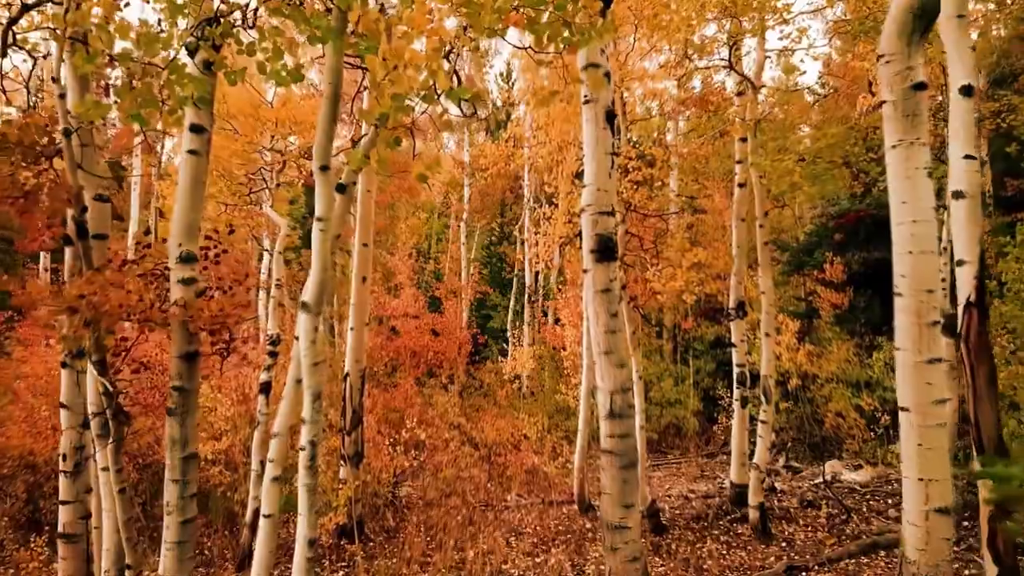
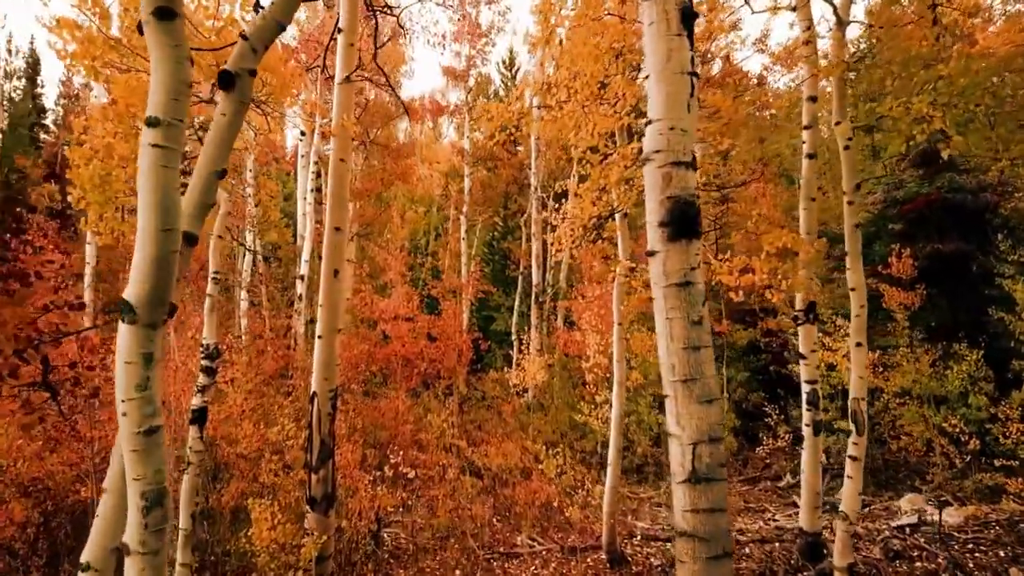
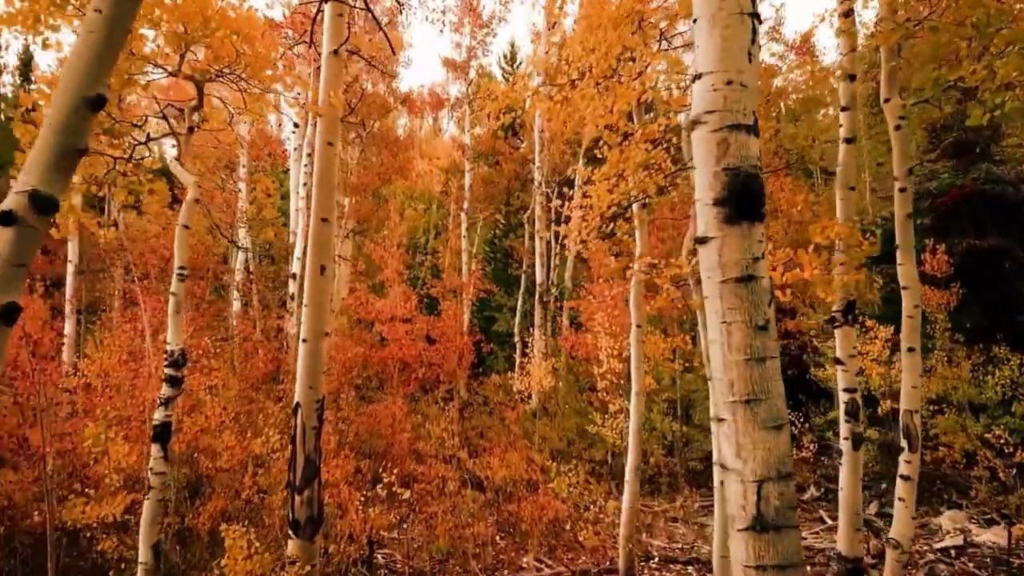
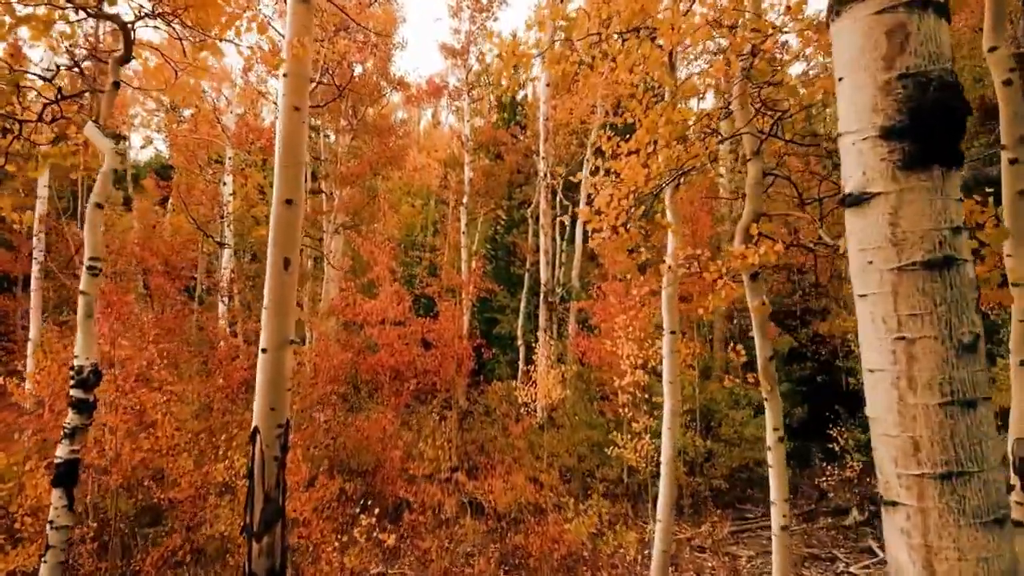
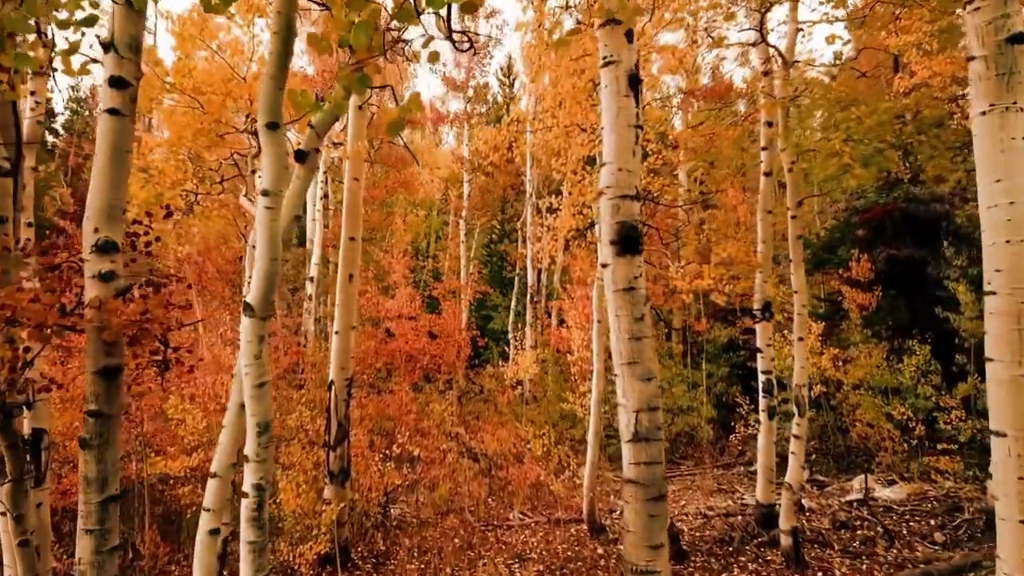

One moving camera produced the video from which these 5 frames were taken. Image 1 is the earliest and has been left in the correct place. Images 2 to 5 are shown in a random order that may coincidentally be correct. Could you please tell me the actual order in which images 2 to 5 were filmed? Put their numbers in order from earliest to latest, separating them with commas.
5, 2, 3, 4
